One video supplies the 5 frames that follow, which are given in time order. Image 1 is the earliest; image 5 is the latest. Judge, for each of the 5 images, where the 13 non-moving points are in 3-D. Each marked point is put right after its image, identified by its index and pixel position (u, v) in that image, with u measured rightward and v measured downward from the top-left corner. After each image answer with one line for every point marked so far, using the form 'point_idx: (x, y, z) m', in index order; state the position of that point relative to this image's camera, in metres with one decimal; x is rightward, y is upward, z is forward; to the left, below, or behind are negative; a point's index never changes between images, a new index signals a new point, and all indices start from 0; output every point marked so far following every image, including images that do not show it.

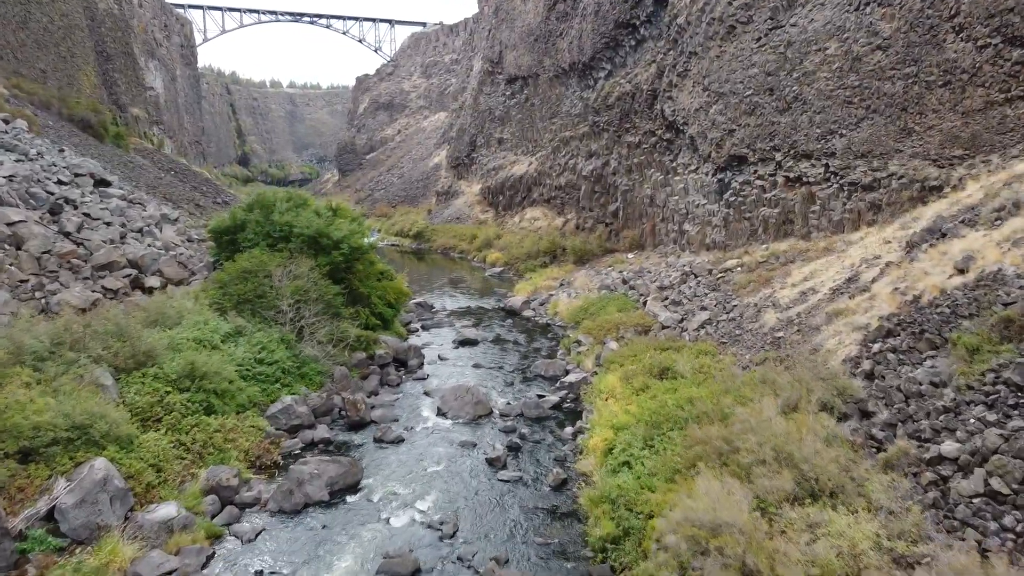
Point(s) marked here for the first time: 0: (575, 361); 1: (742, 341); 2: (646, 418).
0: (+1.1, -1.3, +14.6) m
1: (+3.5, -0.8, +12.1) m
2: (+1.6, -1.5, +9.5) m
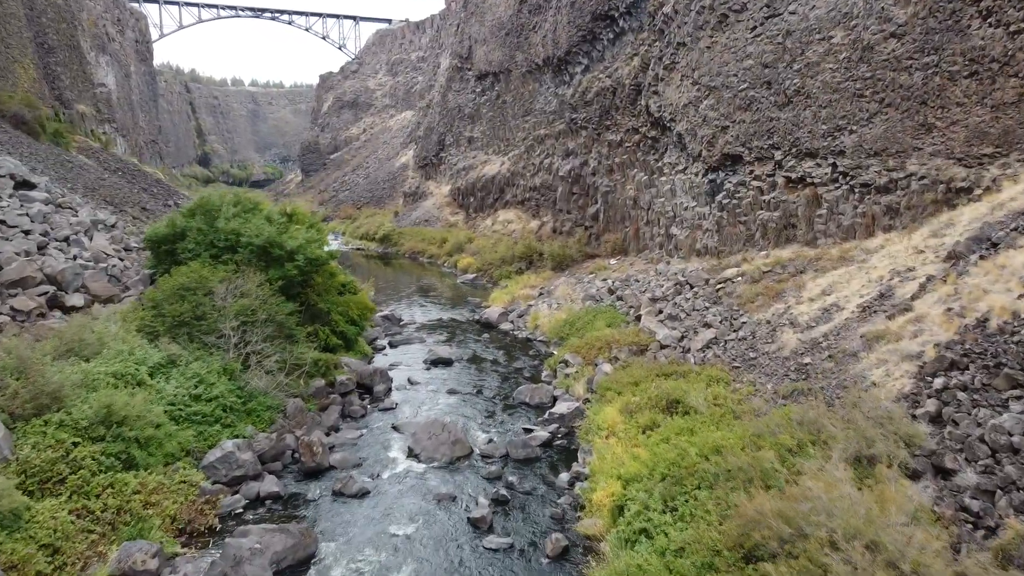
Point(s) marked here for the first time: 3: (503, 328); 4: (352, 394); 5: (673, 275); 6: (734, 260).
0: (+0.8, -1.6, +13.0) m
1: (+3.2, -1.0, +10.6) m
2: (+1.5, -1.8, +7.9) m
3: (-0.2, -0.9, +18.6) m
4: (-2.5, -1.7, +12.6) m
5: (+3.5, +0.3, +17.5) m
6: (+4.7, +0.6, +16.9) m
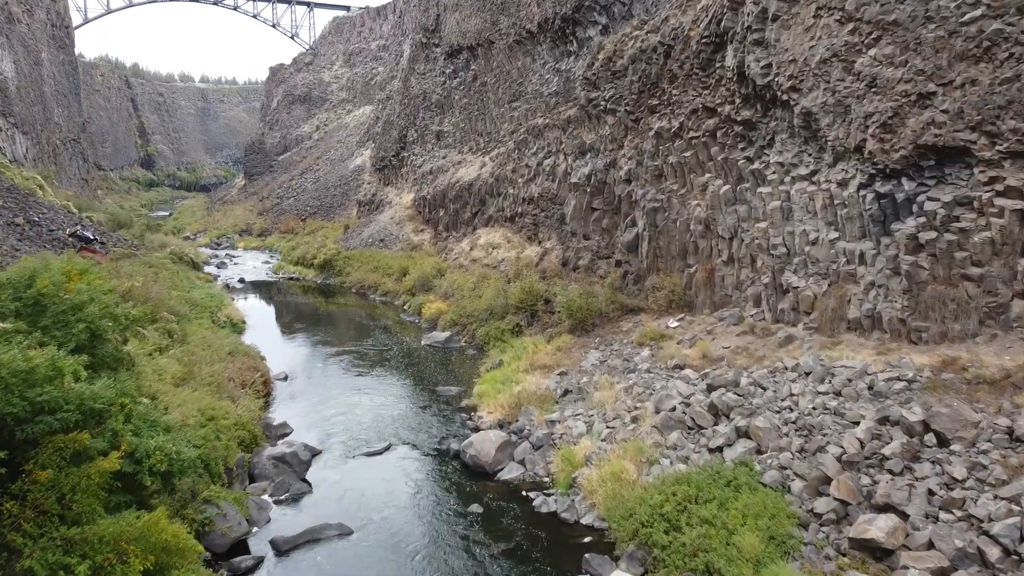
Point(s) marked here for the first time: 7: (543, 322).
0: (+1.2, -2.9, +4.2) m
1: (+3.7, -2.3, +1.9) m
2: (+2.0, -3.1, -0.9) m
3: (-0.1, -2.3, +9.7) m
4: (-2.1, -3.0, +3.7) m
5: (+3.7, -1.1, +8.8) m
6: (+4.9, -0.8, +8.3) m
7: (+0.6, -0.7, +16.4) m
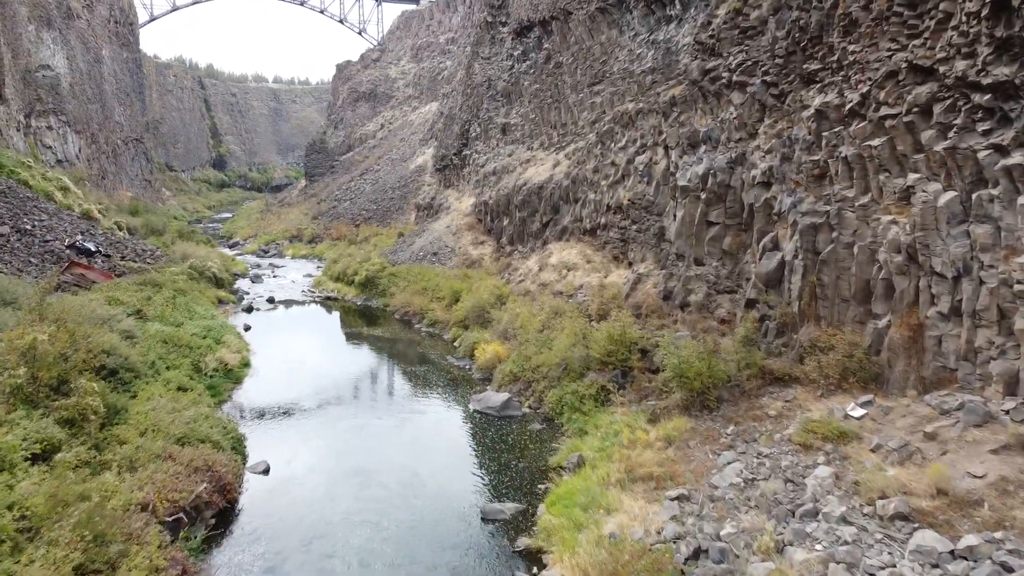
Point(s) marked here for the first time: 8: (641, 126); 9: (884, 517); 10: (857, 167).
0: (+1.2, -3.6, -0.8) m
1: (+3.6, -3.1, -3.4) m
2: (+1.6, -3.8, -6.0) m
3: (+0.5, -3.0, +4.8) m
4: (-2.1, -3.7, -1.0) m
5: (+4.2, -1.8, +3.5) m
6: (+5.3, -1.5, +2.9) m
7: (+1.8, -1.4, +11.4) m
8: (+2.6, +3.3, +16.3) m
9: (+3.1, -1.9, +6.6) m
10: (+4.2, +1.5, +9.8) m
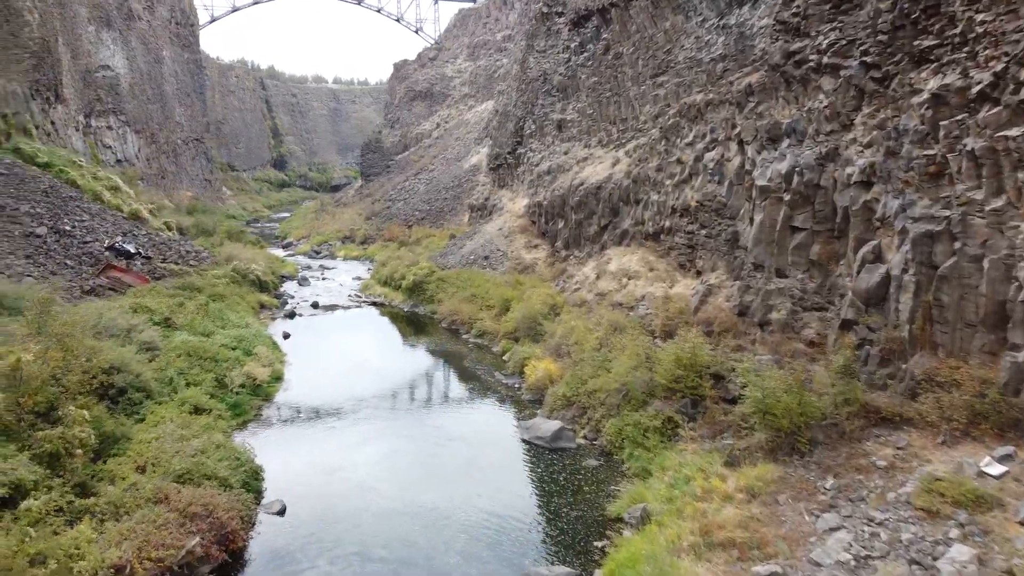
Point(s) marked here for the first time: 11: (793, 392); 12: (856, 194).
0: (+1.0, -3.8, -2.4) m
1: (+3.1, -3.3, -5.1) m
2: (+1.0, -4.0, -7.5) m
3: (+0.7, -3.2, +3.3) m
4: (-2.3, -3.9, -2.3) m
5: (+4.2, -2.0, +1.8) m
6: (+5.3, -1.7, +1.1) m
7: (+2.5, -1.6, +9.8) m
8: (+3.6, +3.1, +14.6) m
9: (+3.4, -2.1, +4.9) m
10: (+4.8, +1.2, +8.0) m
11: (+3.1, -1.2, +8.9) m
12: (+4.3, +1.2, +9.9) m
